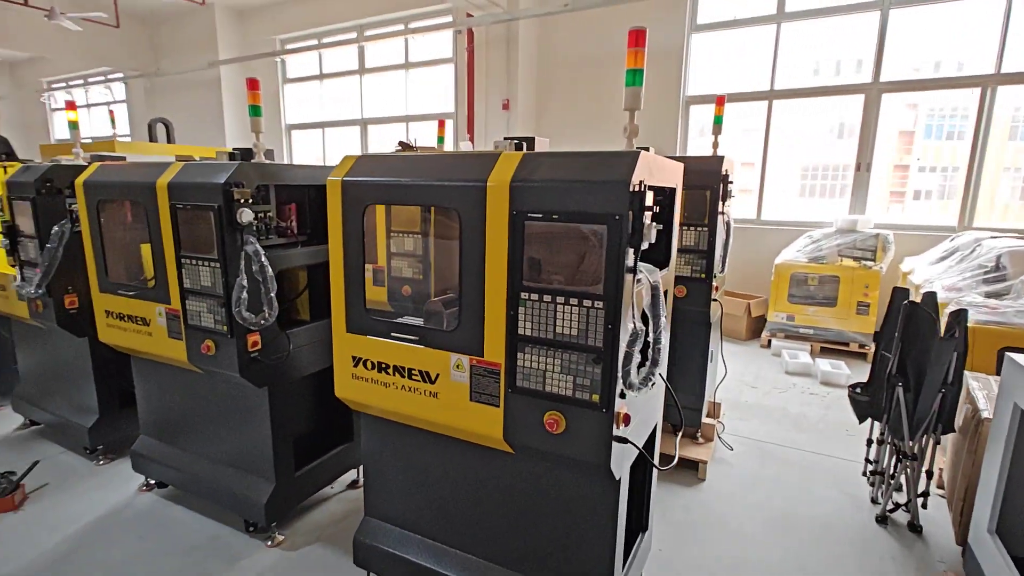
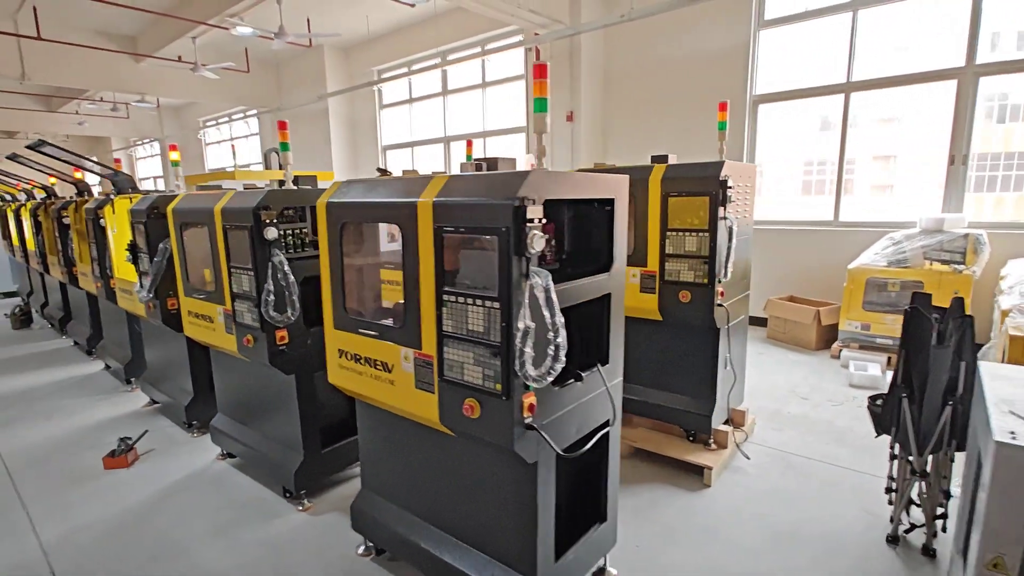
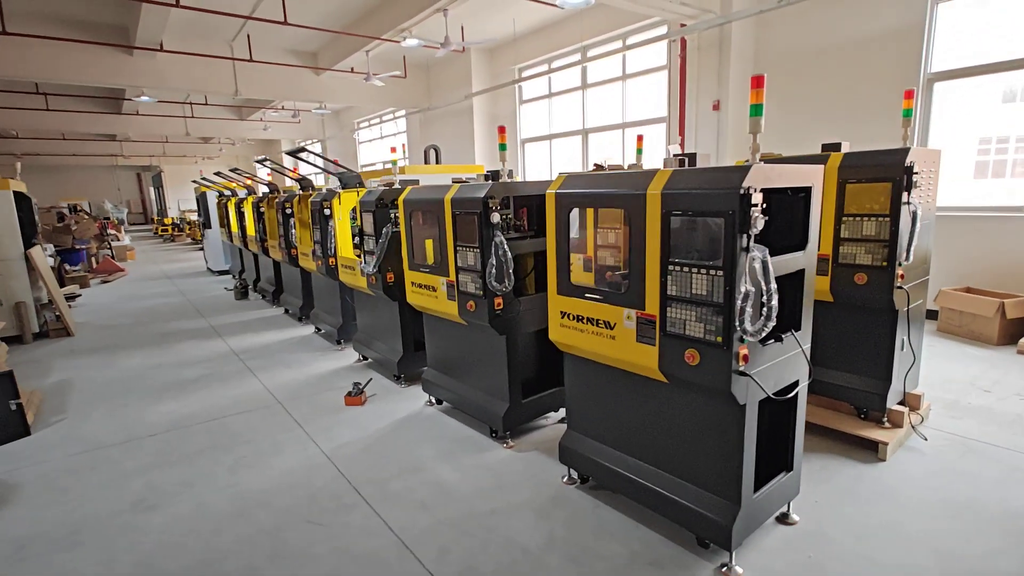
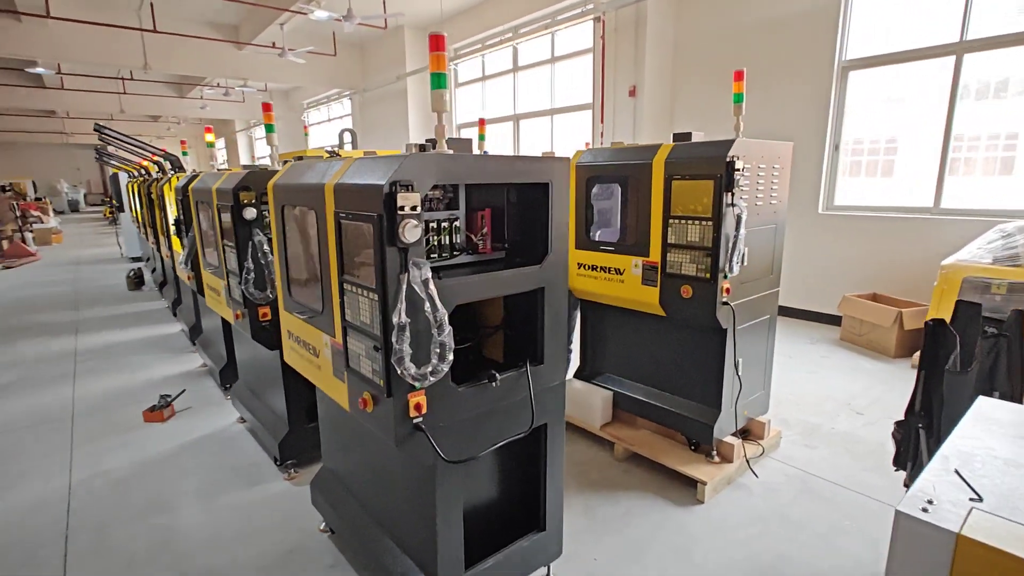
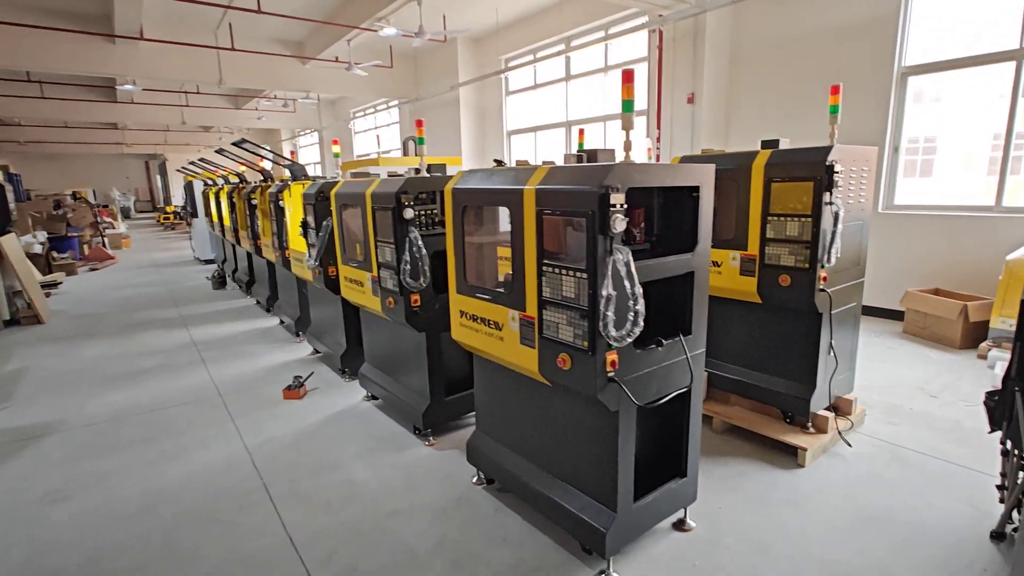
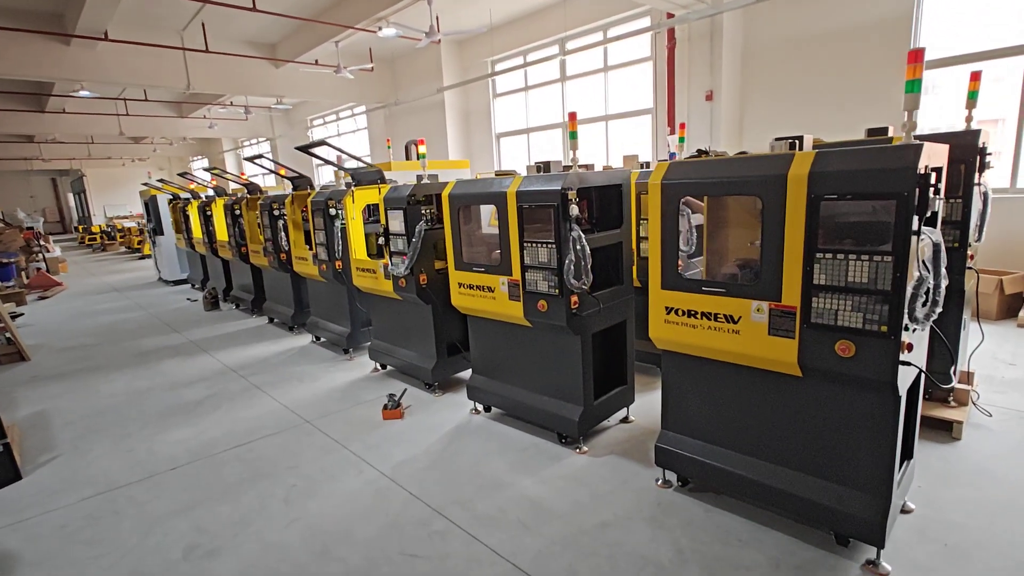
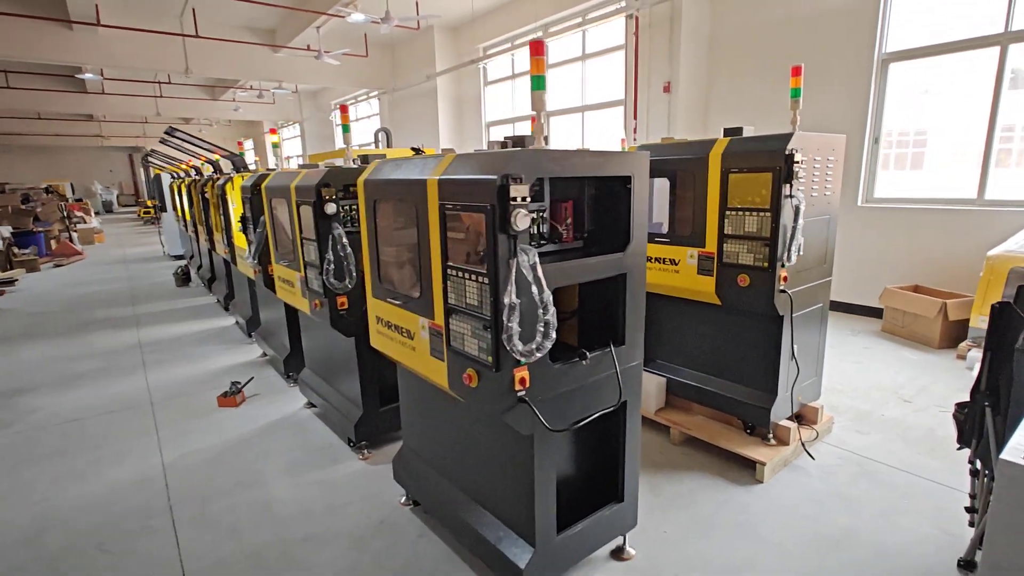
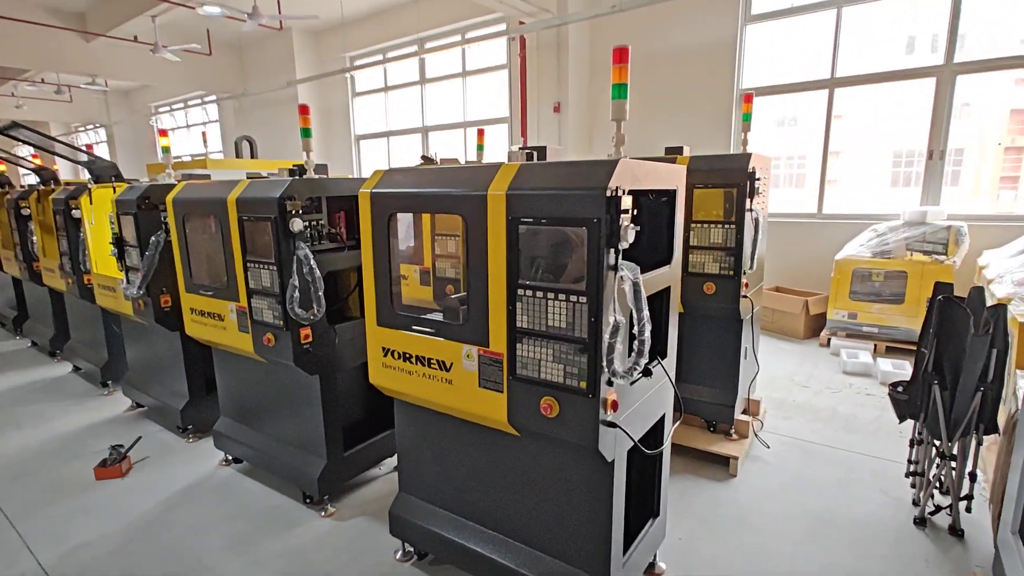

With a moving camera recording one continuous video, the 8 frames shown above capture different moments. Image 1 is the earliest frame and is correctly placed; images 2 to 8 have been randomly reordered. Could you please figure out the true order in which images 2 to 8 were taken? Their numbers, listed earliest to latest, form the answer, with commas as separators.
8, 2, 4, 7, 5, 3, 6
